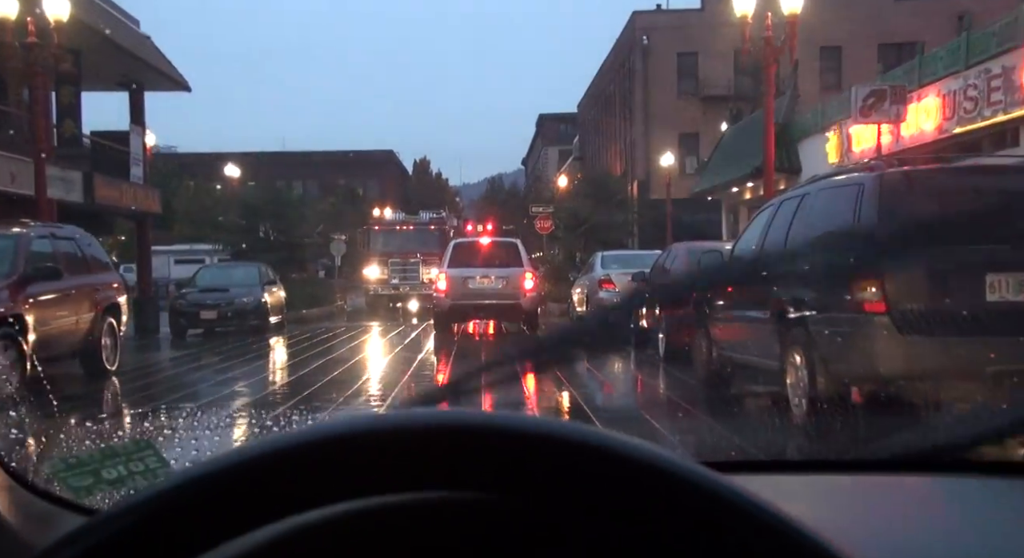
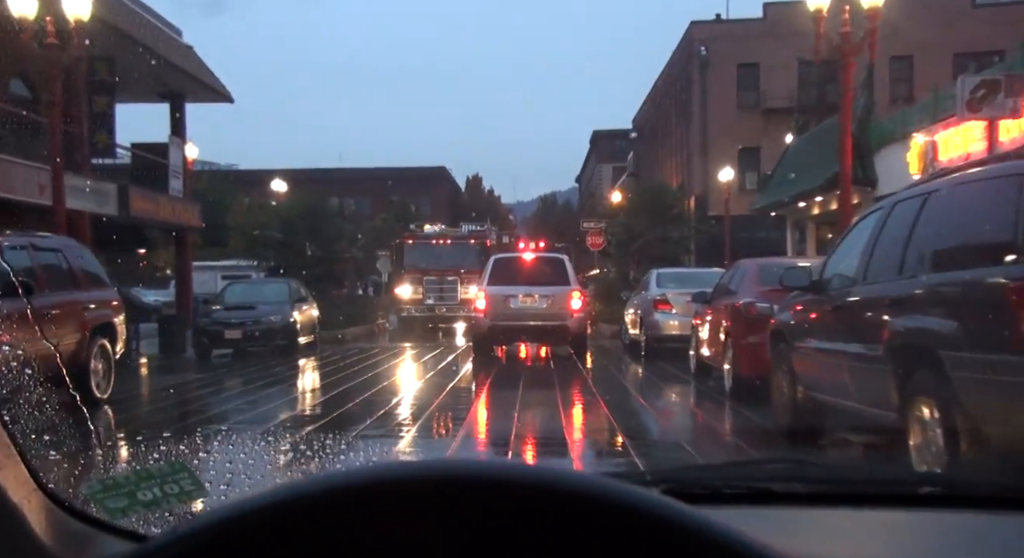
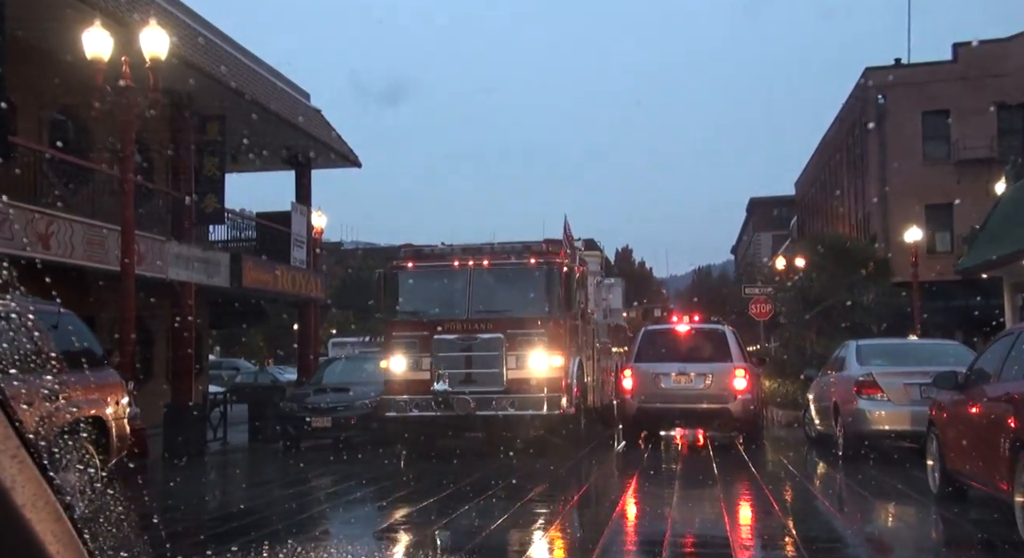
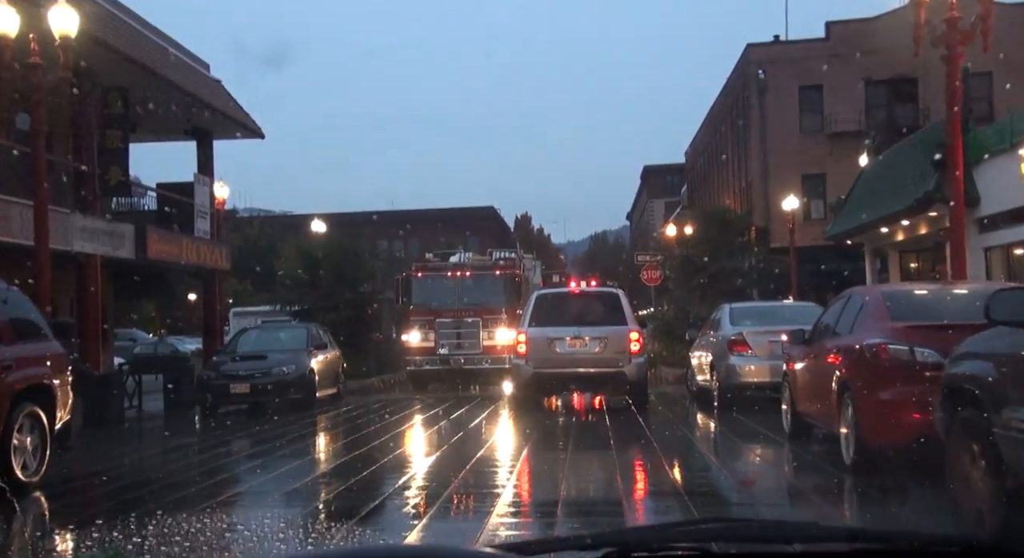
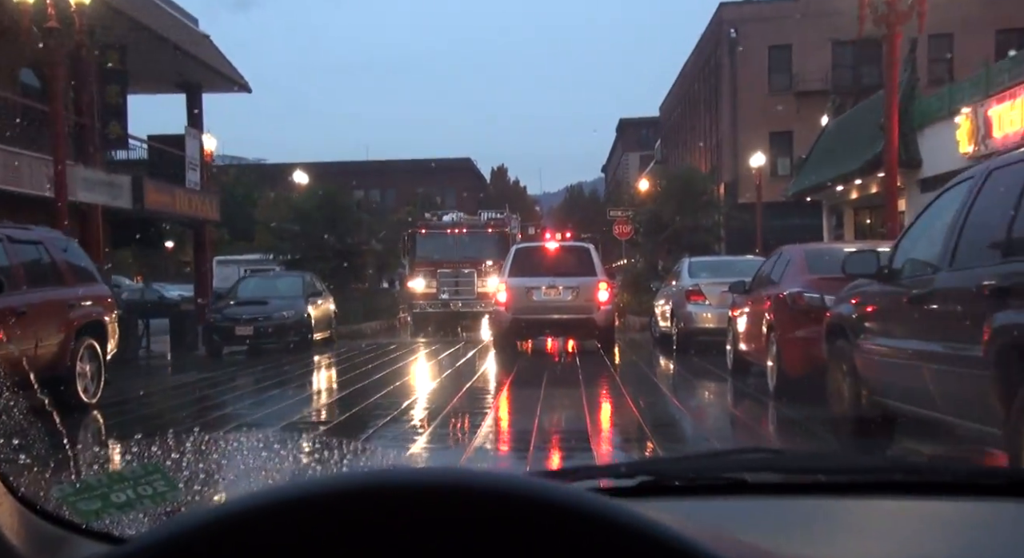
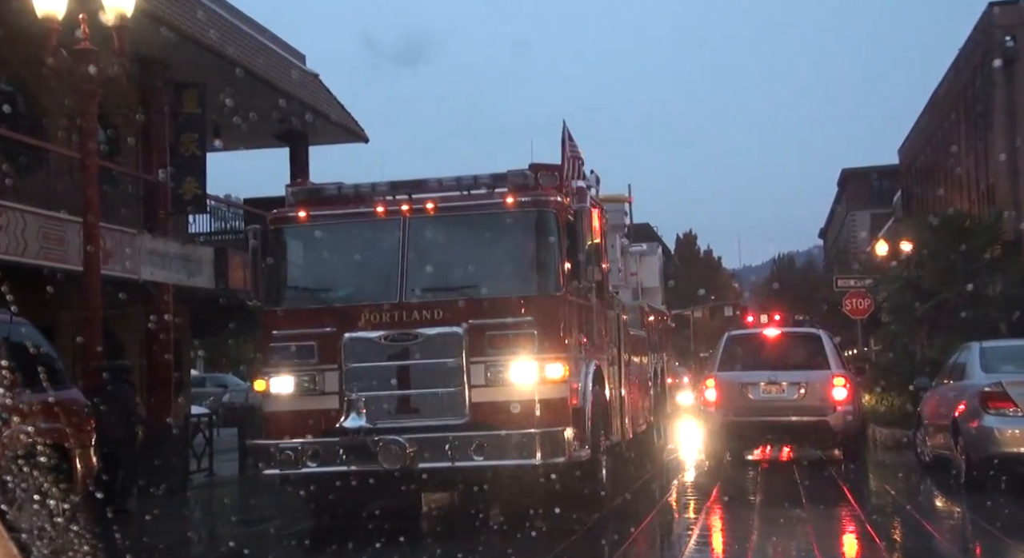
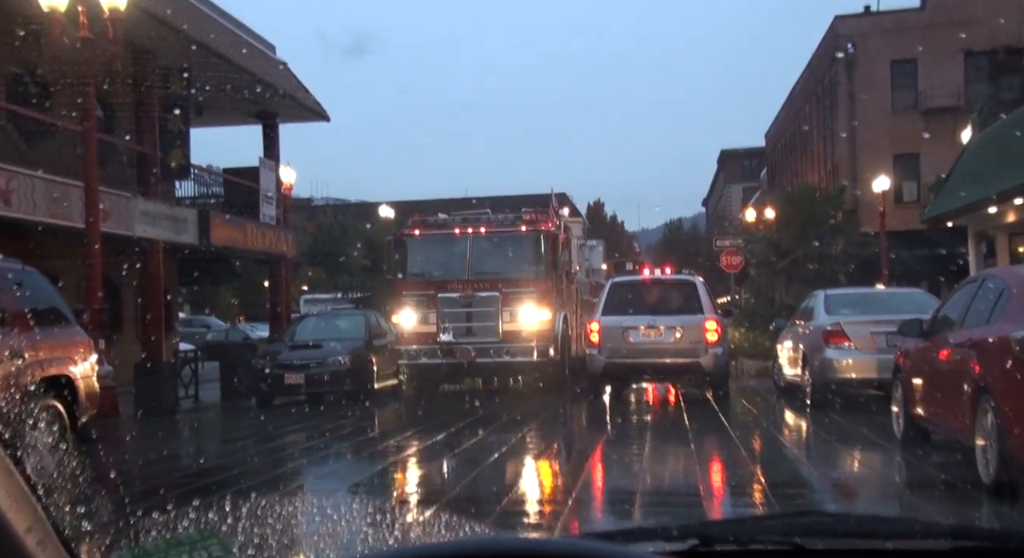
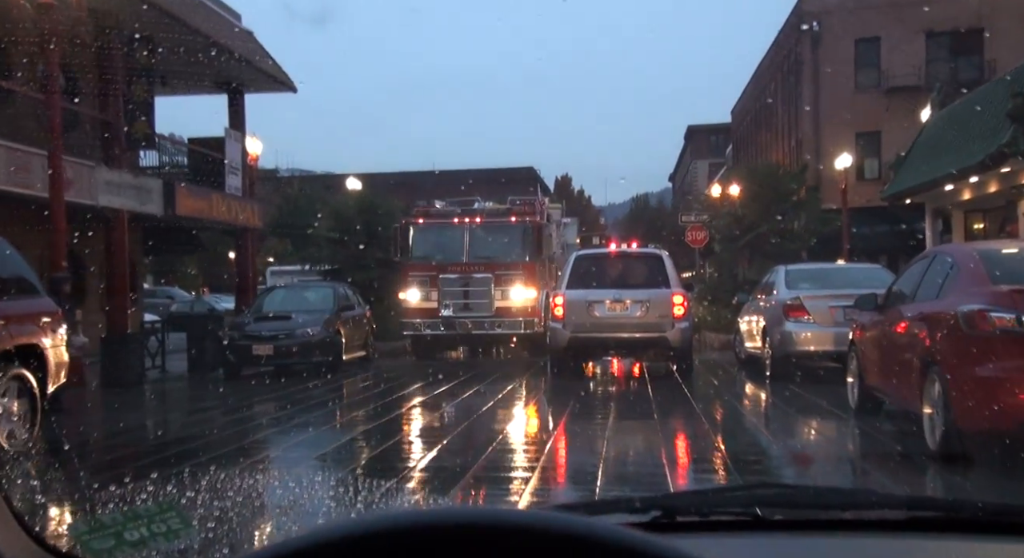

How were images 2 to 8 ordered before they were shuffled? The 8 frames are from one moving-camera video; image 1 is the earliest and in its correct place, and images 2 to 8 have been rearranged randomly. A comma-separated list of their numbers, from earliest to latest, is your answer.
2, 5, 4, 8, 7, 3, 6
